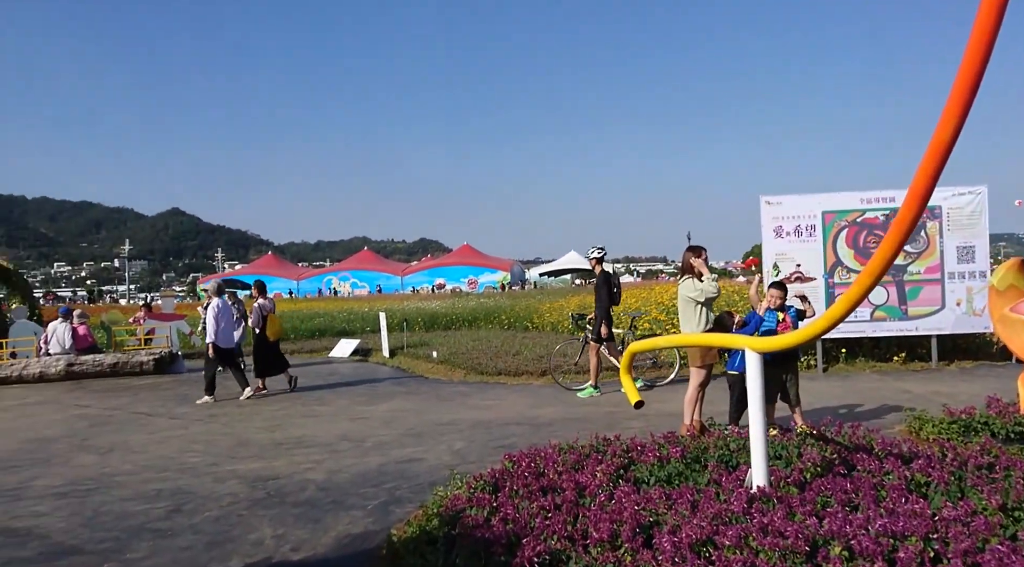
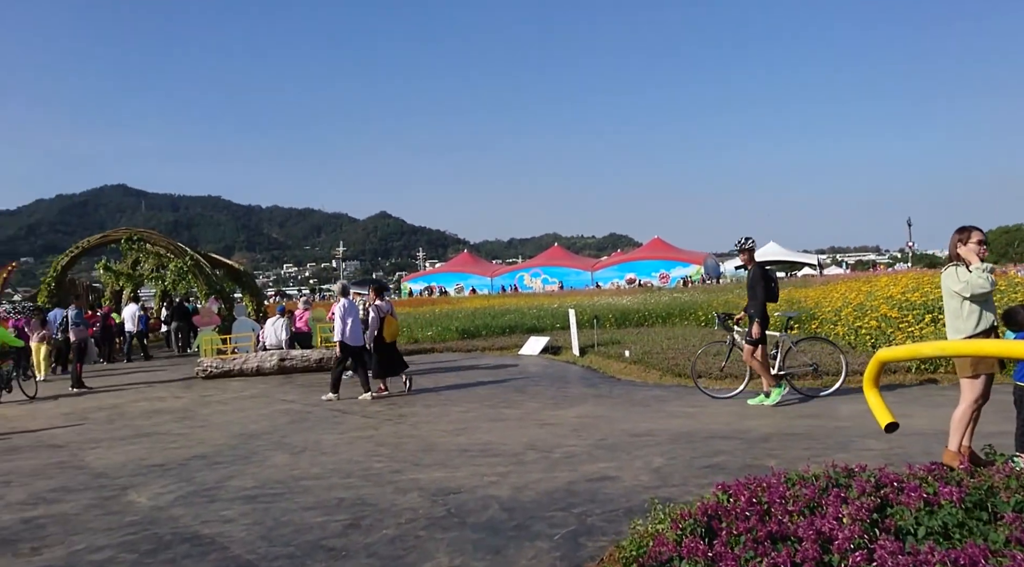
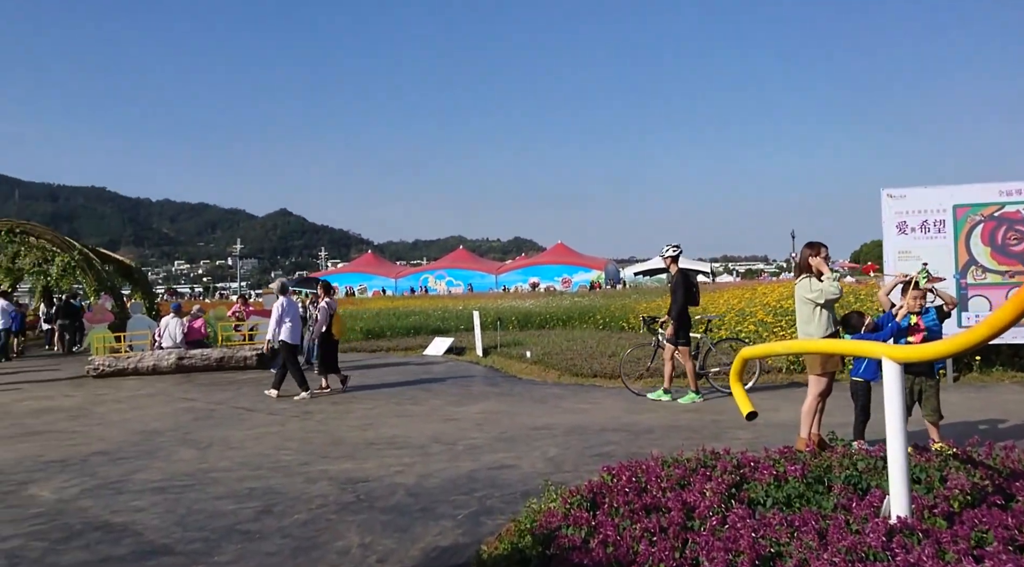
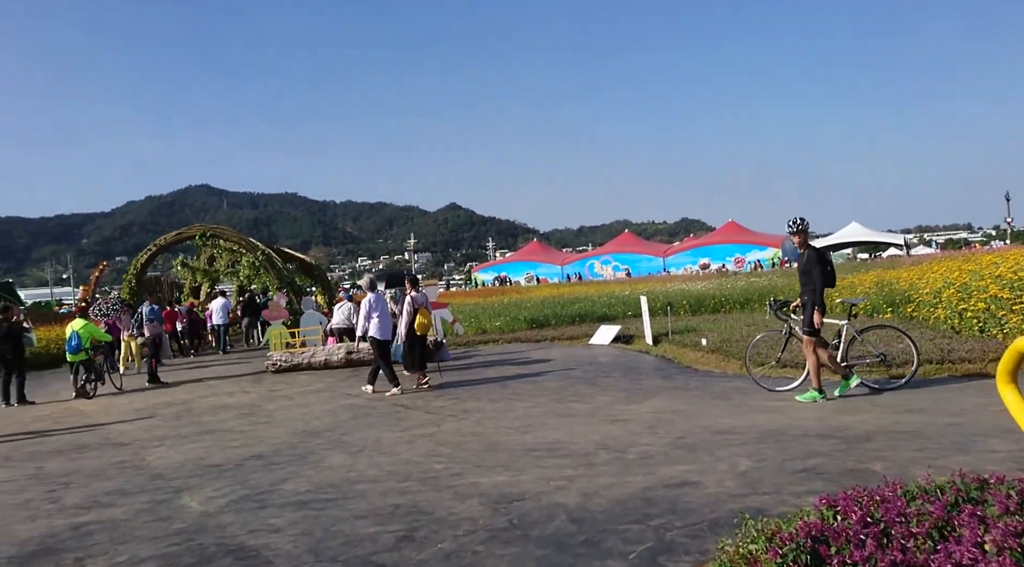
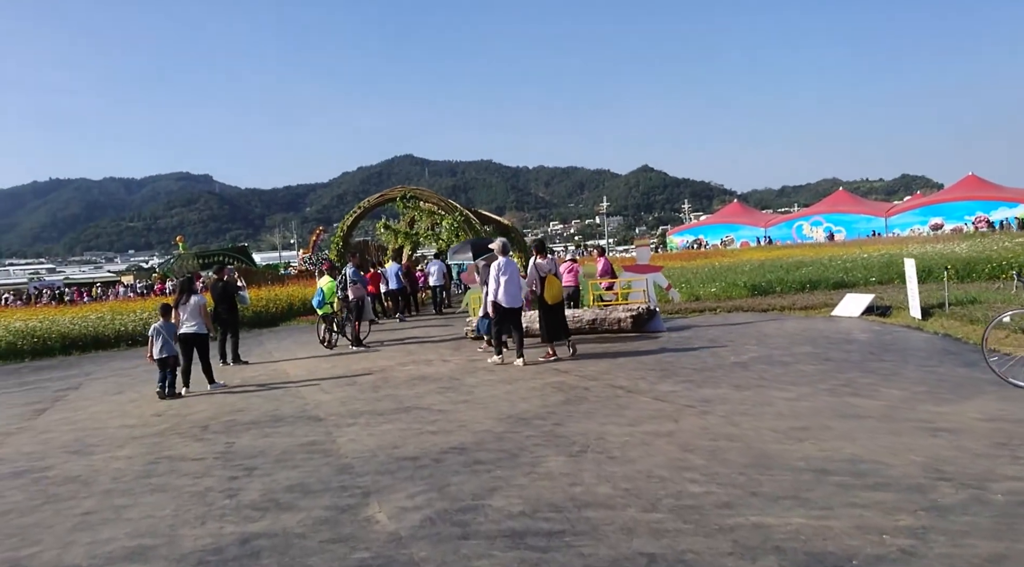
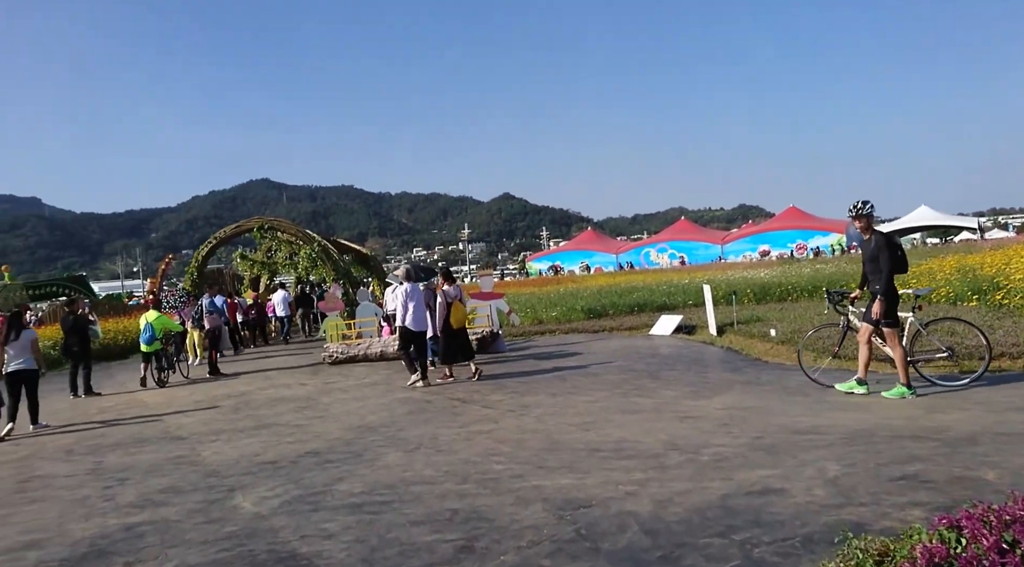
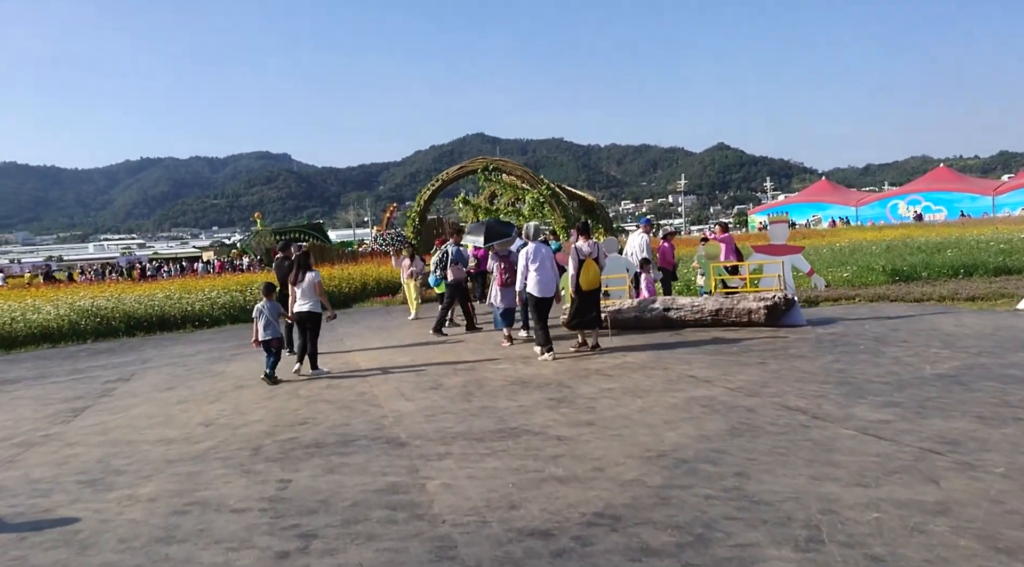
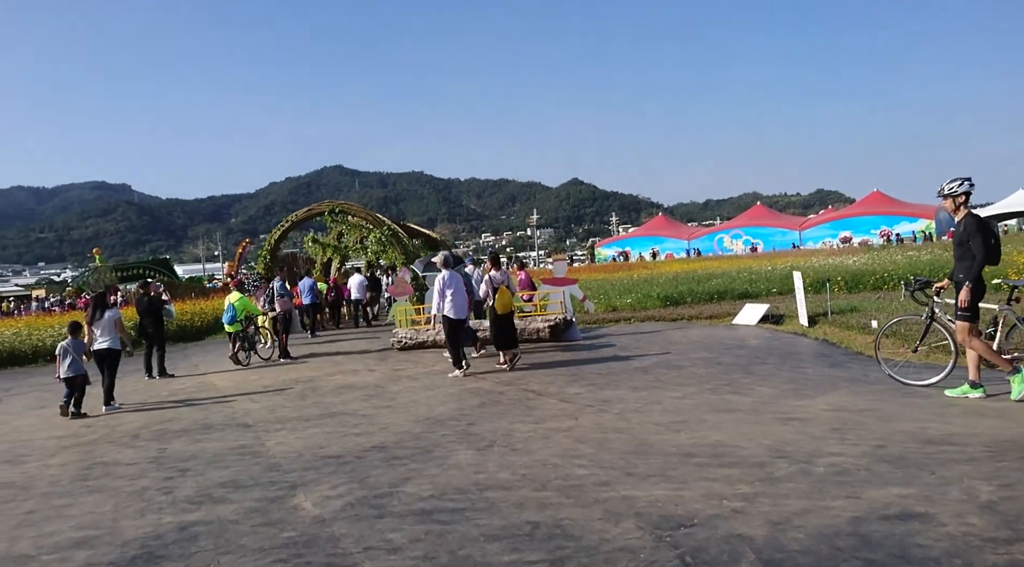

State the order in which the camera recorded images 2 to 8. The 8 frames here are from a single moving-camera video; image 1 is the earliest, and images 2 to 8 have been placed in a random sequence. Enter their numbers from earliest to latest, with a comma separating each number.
3, 2, 4, 6, 8, 5, 7
